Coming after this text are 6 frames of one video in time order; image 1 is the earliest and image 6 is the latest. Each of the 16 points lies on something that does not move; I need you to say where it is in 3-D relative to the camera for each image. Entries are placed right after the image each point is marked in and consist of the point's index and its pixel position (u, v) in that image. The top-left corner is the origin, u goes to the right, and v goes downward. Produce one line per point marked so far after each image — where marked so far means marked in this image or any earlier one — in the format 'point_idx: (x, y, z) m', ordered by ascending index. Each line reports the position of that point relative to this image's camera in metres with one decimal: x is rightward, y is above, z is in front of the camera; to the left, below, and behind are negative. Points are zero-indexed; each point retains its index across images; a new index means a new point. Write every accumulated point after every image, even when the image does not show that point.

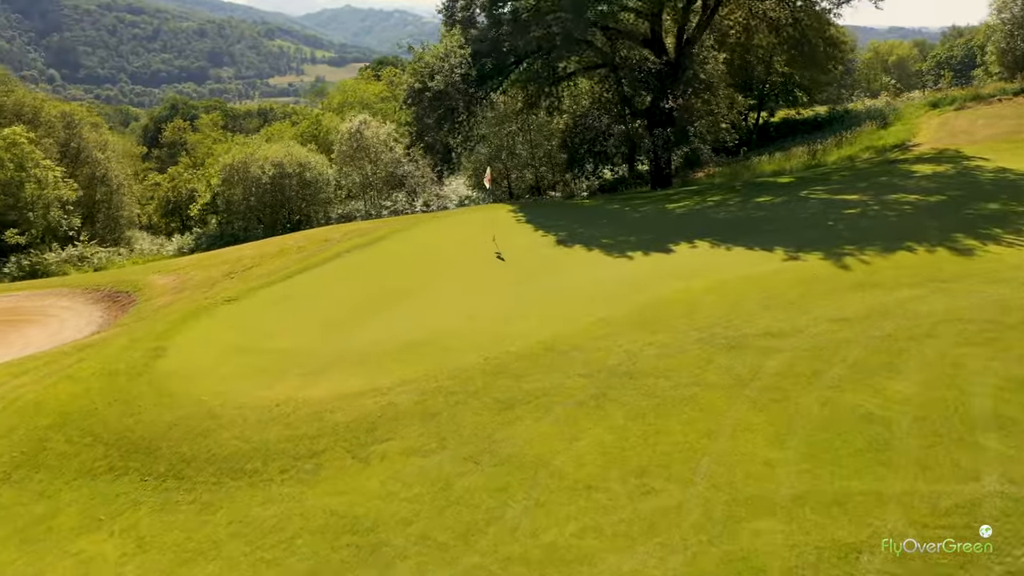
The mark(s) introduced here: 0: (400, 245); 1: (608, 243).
0: (-2.7, +1.1, +19.5) m
1: (+2.1, +1.0, +18.5) m
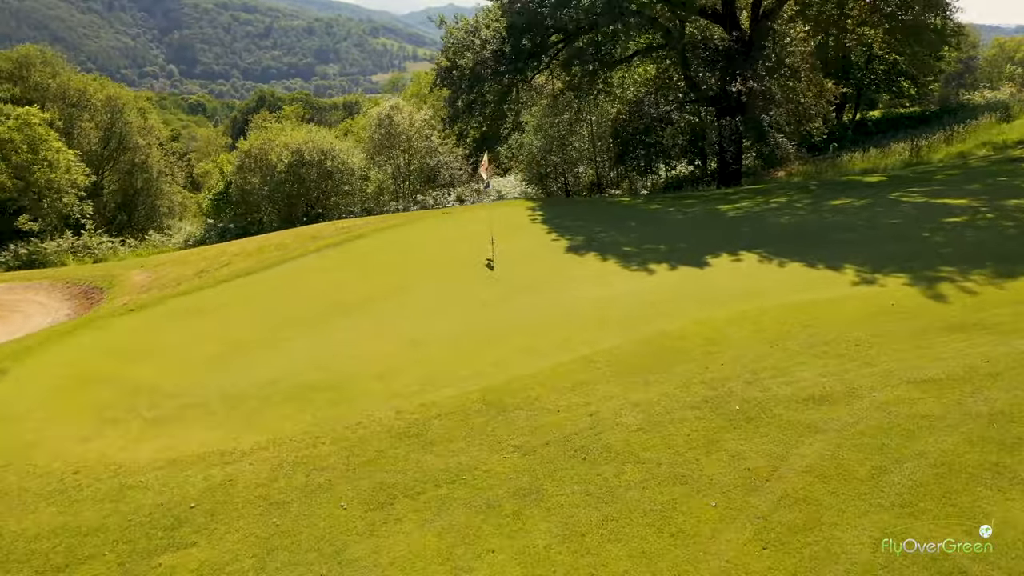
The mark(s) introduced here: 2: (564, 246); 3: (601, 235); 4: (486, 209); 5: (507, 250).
0: (-2.6, +0.9, +16.3) m
1: (+2.1, +0.7, +14.7) m
2: (+0.9, +0.7, +15.2) m
3: (+1.8, +1.0, +16.1) m
4: (-0.7, +1.7, +18.3) m
5: (-0.2, +0.7, +15.2) m
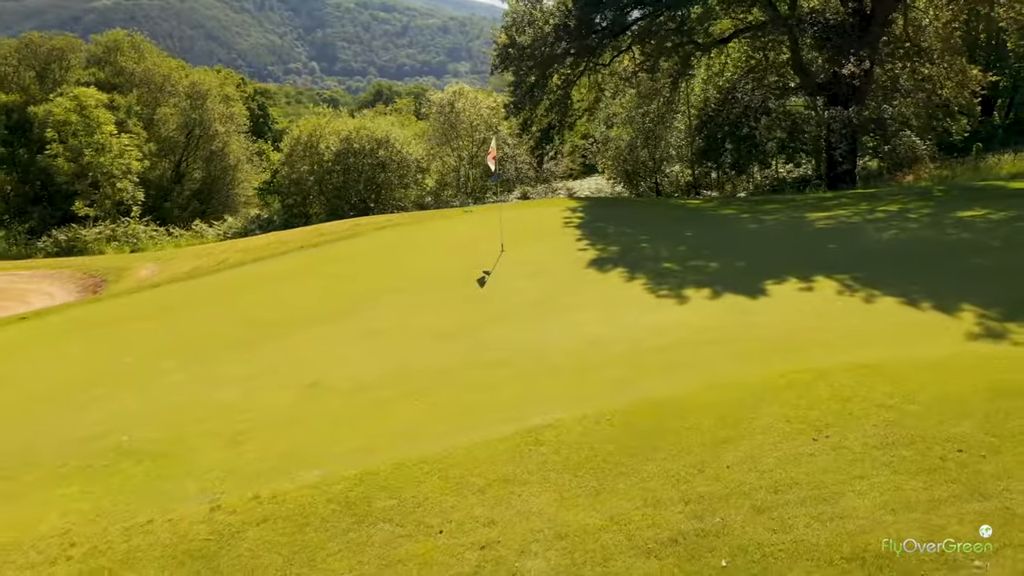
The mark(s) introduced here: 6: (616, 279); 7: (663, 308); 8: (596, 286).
0: (-2.3, +0.7, +13.5) m
1: (+2.2, +0.3, +11.2) m
2: (+1.1, +0.4, +11.9) m
3: (+2.0, +0.7, +12.7) m
4: (0.0, +1.4, +15.3) m
5: (0.0, +0.4, +12.1) m
6: (+1.4, +0.1, +10.7) m
7: (+1.8, -0.2, +9.5) m
8: (+1.1, 0.0, +10.6) m
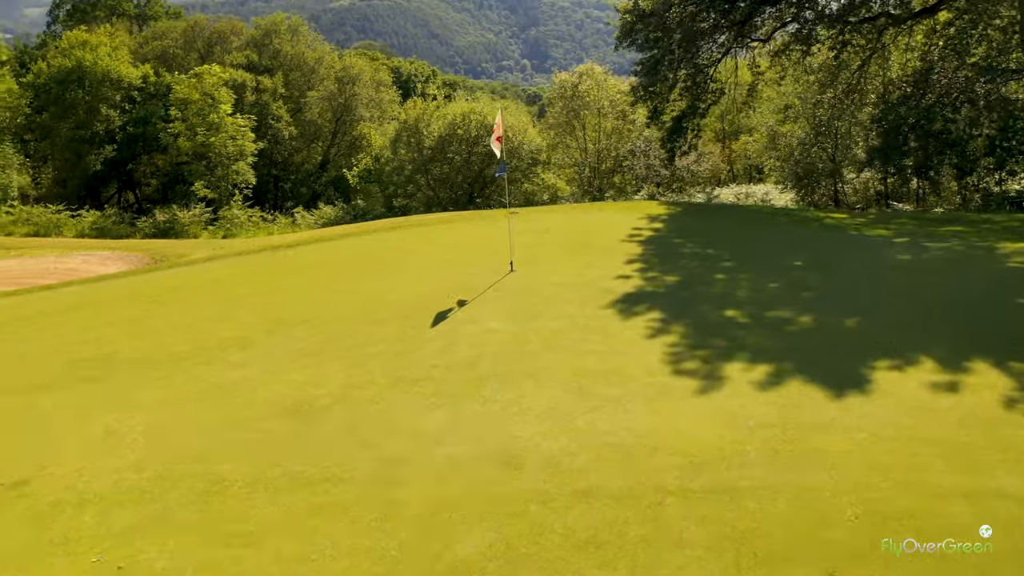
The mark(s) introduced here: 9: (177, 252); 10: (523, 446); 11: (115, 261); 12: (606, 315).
0: (-1.8, +0.5, +10.3) m
1: (+1.9, -0.3, +7.1) m
2: (+1.0, -0.1, +8.0) m
3: (+2.2, +0.1, +8.5) m
4: (+0.8, +1.0, +11.5) m
5: (0.0, 0.0, +8.4) m
6: (+1.0, -0.4, +6.8) m
7: (+1.1, -0.7, +5.5) m
8: (+0.7, -0.4, +6.8) m
9: (-7.7, +0.8, +19.0) m
10: (+0.1, -1.0, +4.9) m
11: (-9.4, +0.7, +19.2) m
12: (+0.8, -0.3, +7.3) m
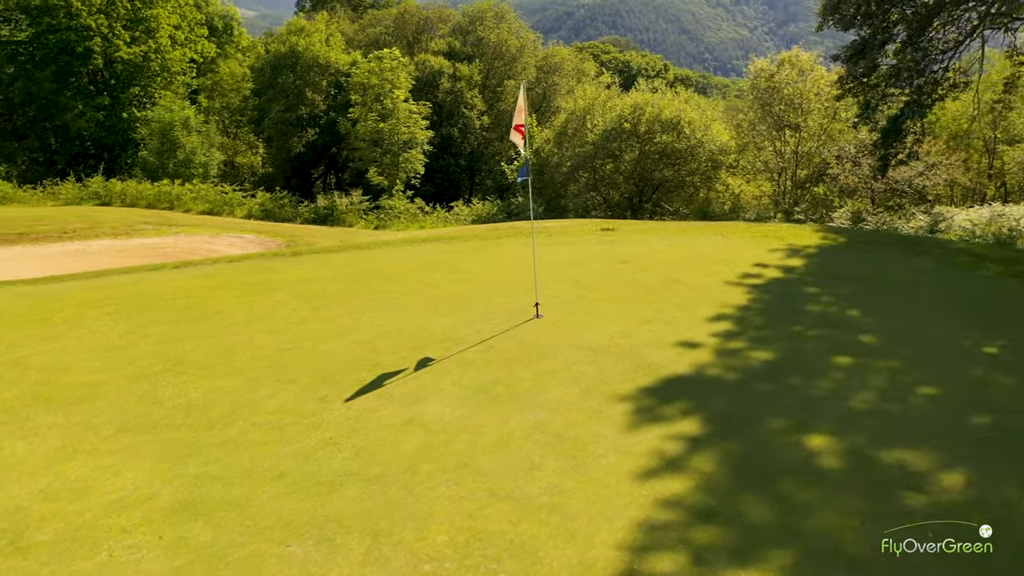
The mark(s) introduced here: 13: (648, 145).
0: (-1.2, +0.2, +8.2) m
1: (+1.5, -0.8, +4.1) m
2: (+0.9, -0.6, +5.1) m
3: (+2.2, -0.5, +5.3) m
4: (+1.8, +0.5, +8.6) m
5: (0.0, -0.4, +5.8) m
6: (+0.5, -0.9, +4.0) m
7: (+0.2, -1.2, +2.8) m
8: (+0.2, -0.9, +4.1) m
9: (-4.4, +1.0, +18.1) m
10: (-0.9, -1.4, +2.4) m
11: (-6.0, +1.0, +18.8) m
12: (+0.5, -0.7, +4.5) m
13: (+3.2, +3.4, +19.2) m
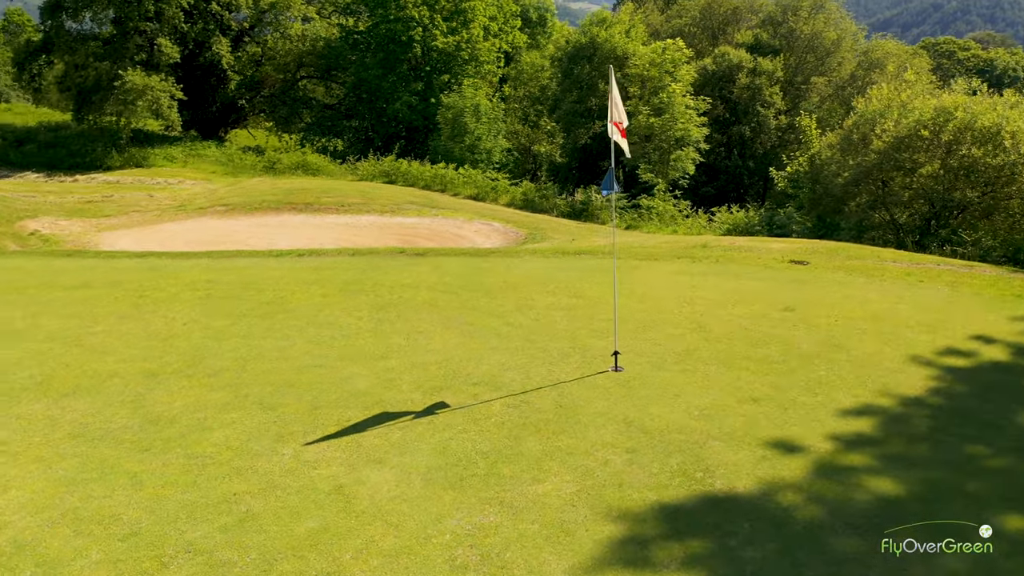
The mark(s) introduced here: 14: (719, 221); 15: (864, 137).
0: (+0.1, +0.1, +7.2) m
1: (+0.9, -1.2, +2.4) m
2: (+0.8, -0.9, +3.6) m
3: (+2.1, -1.0, +3.4) m
4: (+3.0, 0.0, +6.5) m
5: (+0.3, -0.6, +4.6) m
6: (0.0, -1.1, +2.7) m
7: (-0.8, -1.4, +1.7) m
8: (-0.2, -1.1, +2.9) m
9: (+0.8, +1.1, +17.5) m
10: (-2.0, -1.5, +1.7) m
11: (-0.4, +1.3, +18.8) m
12: (+0.2, -1.0, +3.2) m
13: (+8.5, +2.5, +15.7) m
14: (+5.0, +1.6, +19.9) m
15: (+7.5, +3.2, +17.4) m
